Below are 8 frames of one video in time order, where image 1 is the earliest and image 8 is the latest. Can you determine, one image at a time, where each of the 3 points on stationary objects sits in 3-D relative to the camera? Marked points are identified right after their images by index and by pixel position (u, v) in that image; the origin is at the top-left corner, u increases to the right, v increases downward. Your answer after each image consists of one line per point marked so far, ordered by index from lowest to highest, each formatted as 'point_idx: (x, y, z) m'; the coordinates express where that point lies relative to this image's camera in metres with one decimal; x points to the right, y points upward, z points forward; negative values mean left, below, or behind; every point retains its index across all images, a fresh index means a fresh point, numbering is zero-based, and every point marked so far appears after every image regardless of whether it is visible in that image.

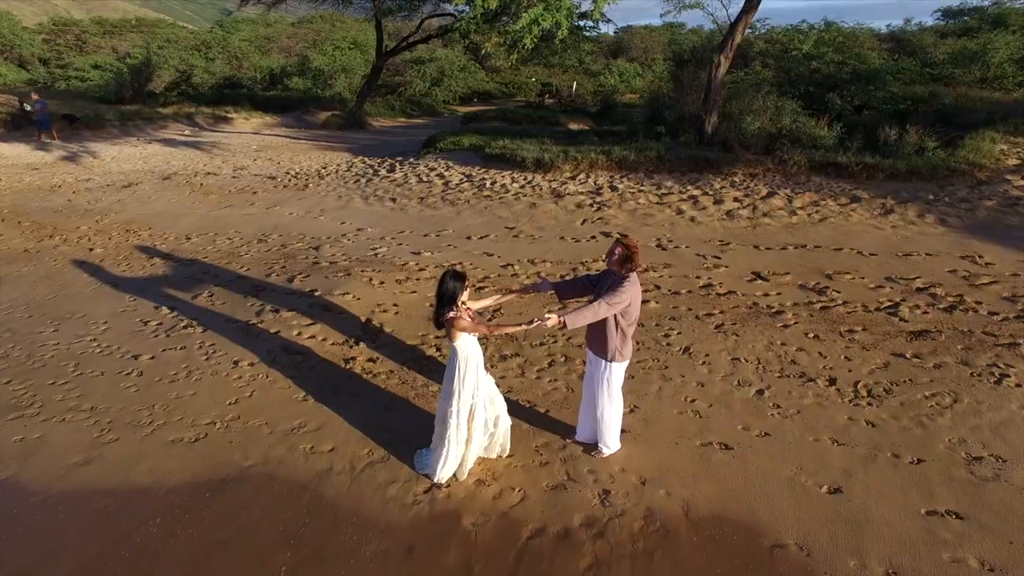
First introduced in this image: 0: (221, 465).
0: (-1.9, -1.2, +4.1) m
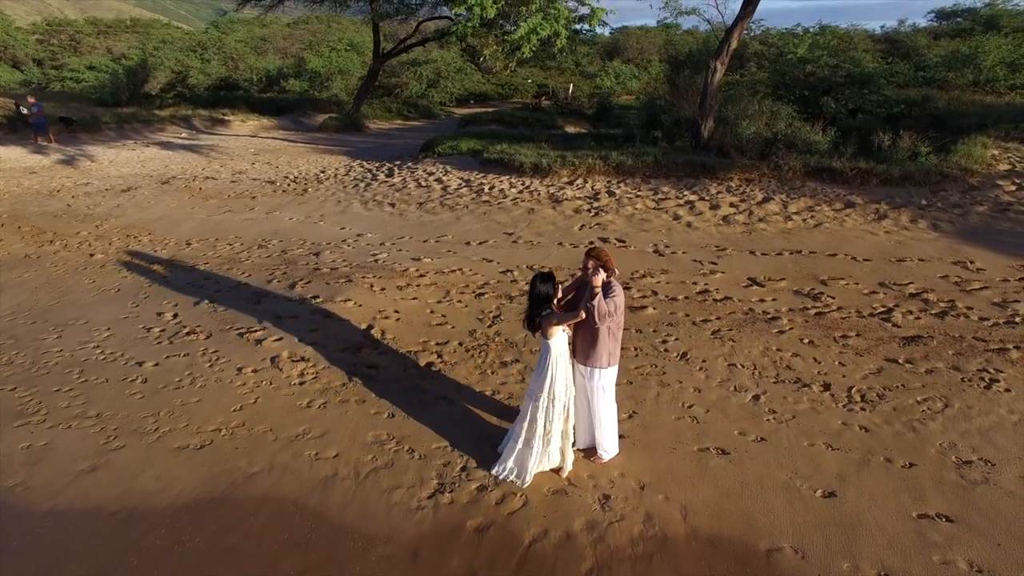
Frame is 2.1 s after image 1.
0: (-1.9, -1.2, +4.1) m
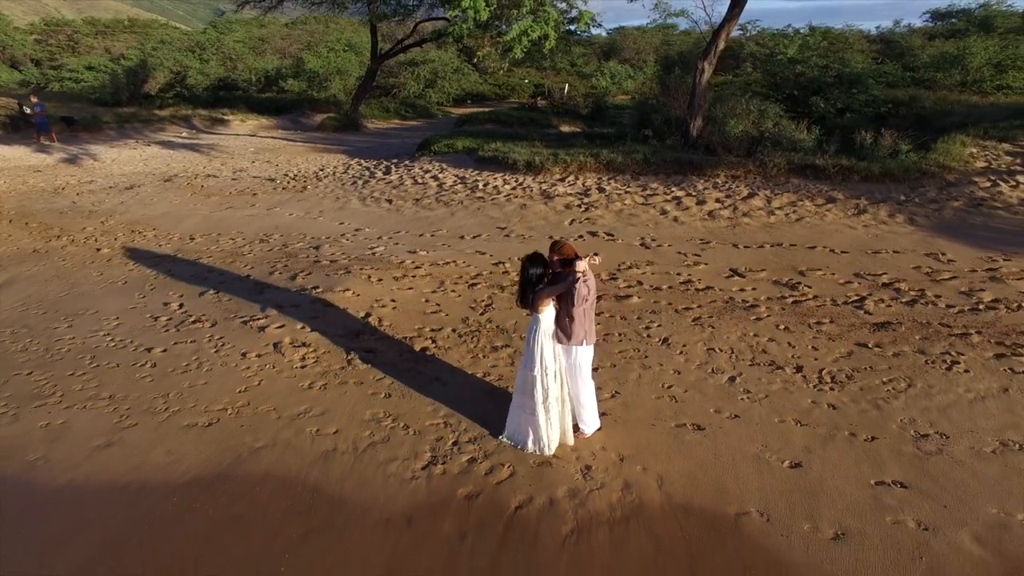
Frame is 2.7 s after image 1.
0: (-2.0, -1.1, +4.4) m
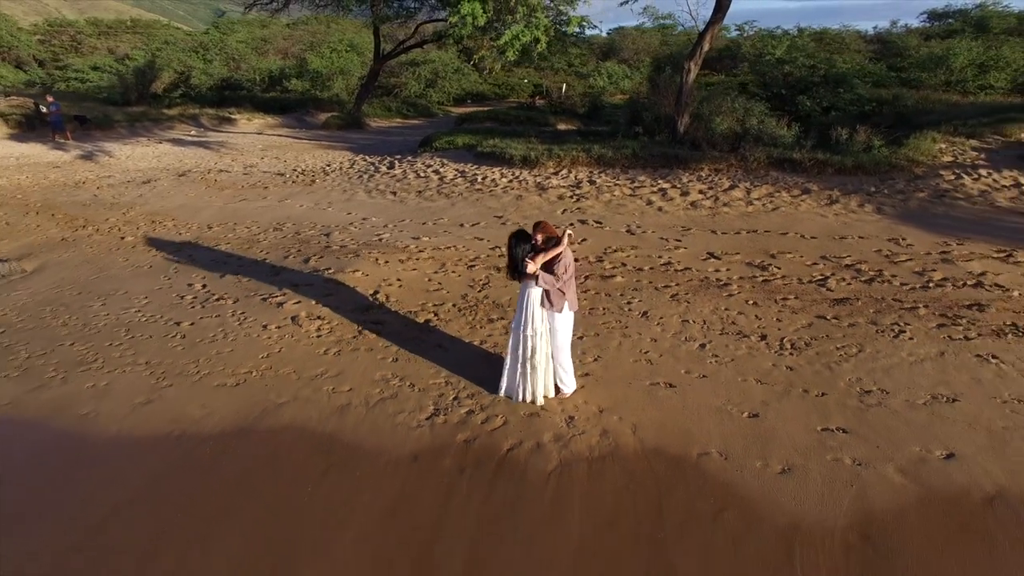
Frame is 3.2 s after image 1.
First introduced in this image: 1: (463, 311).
0: (-2.0, -0.9, +5.0) m
1: (-0.5, -0.2, +6.1) m
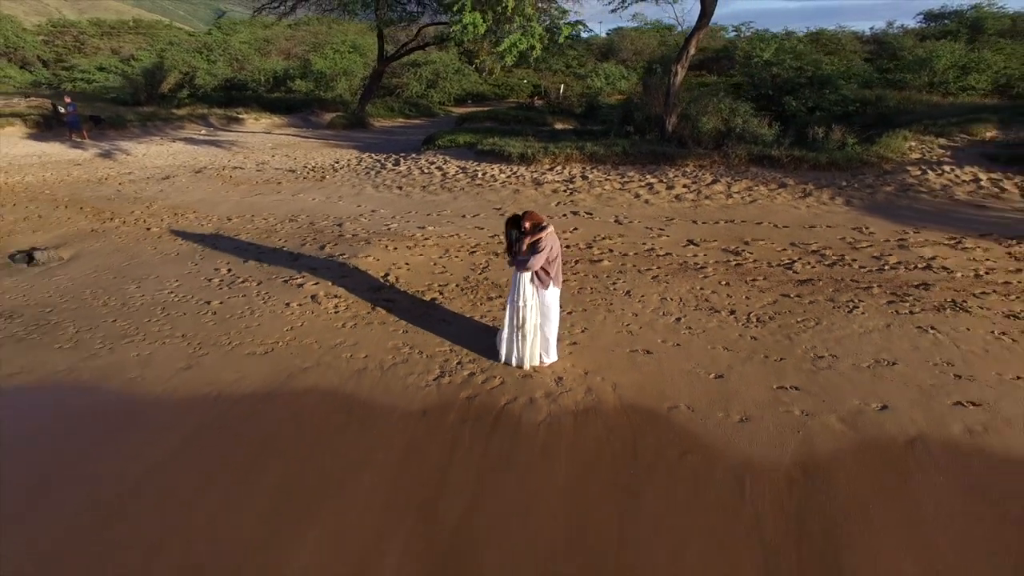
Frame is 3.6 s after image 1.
0: (-2.1, -0.7, +5.7) m
1: (-0.5, 0.0, +6.8) m
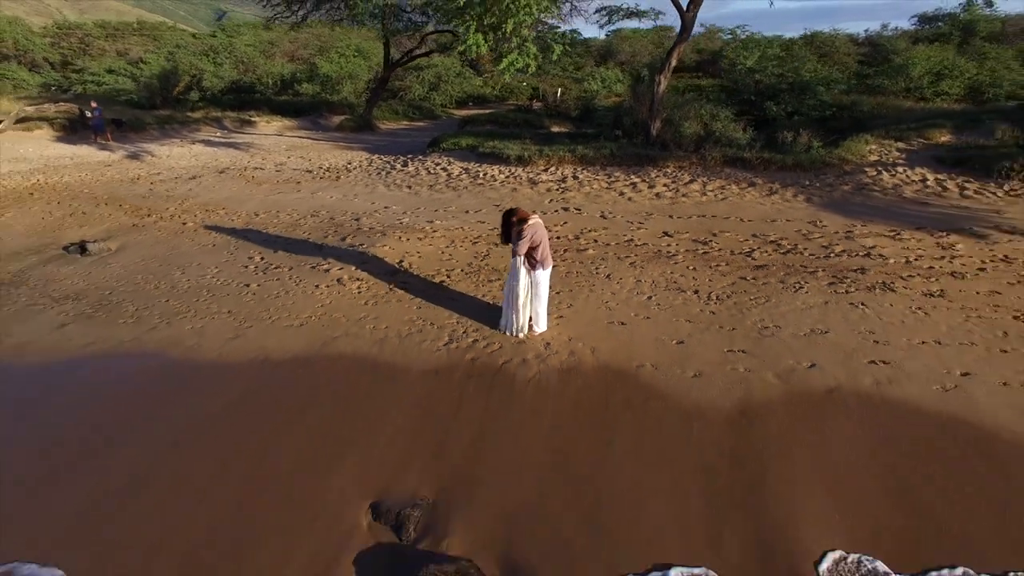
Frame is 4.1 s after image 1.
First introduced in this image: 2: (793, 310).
0: (-2.1, -0.5, +6.7) m
1: (-0.6, +0.2, +7.8) m
2: (+3.1, -0.2, +6.7) m
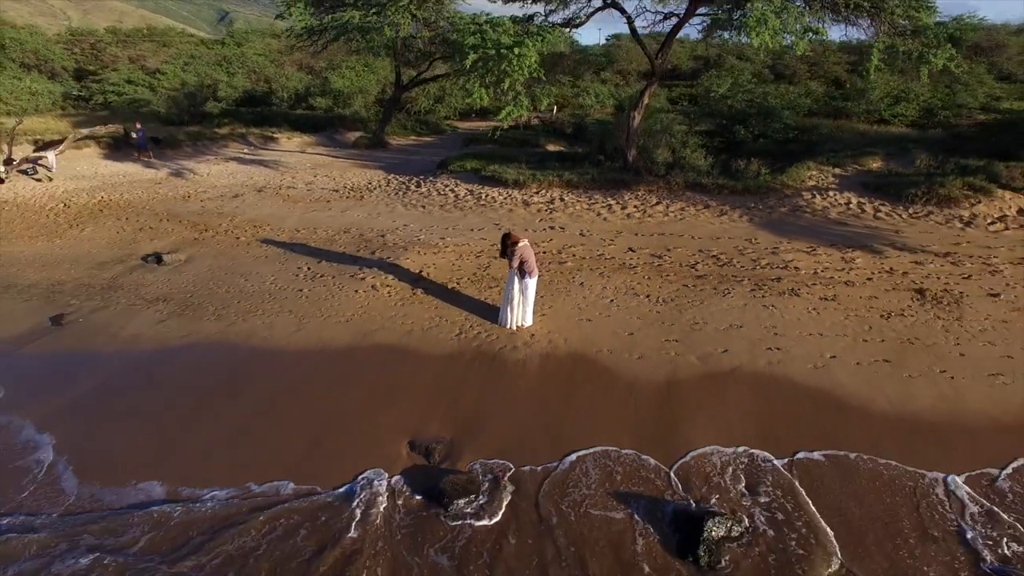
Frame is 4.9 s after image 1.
0: (-2.2, -0.6, +8.9) m
1: (-0.6, +0.1, +10.0) m
2: (+3.0, -0.3, +8.9) m
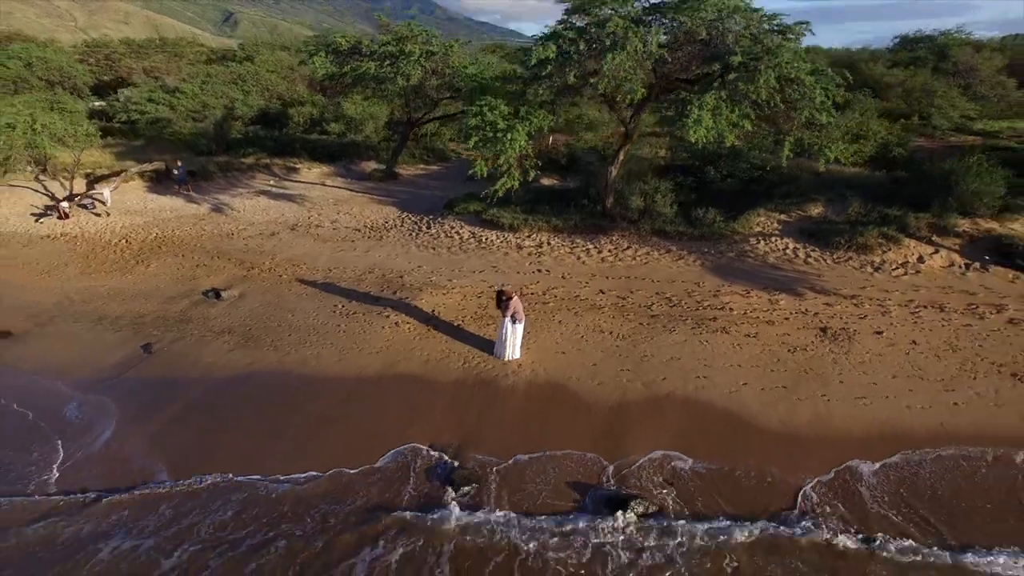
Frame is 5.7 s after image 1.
0: (-2.3, -1.3, +11.5) m
1: (-0.8, -0.6, +12.6) m
2: (+2.9, -1.1, +11.4) m
